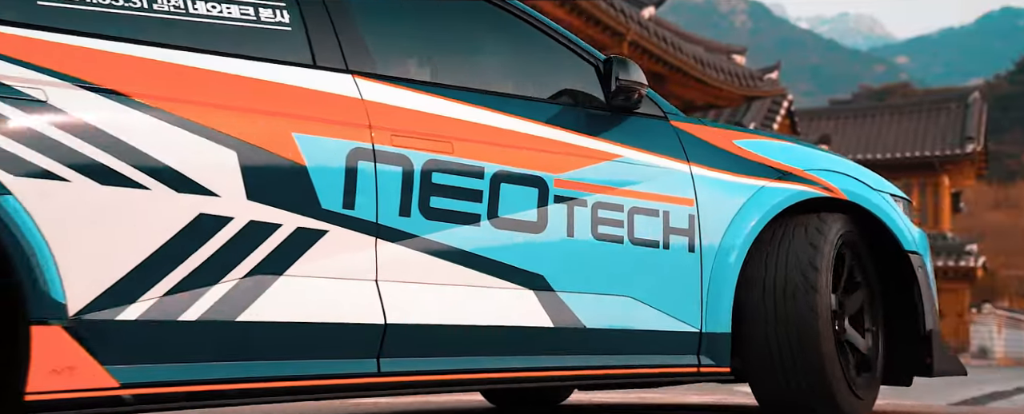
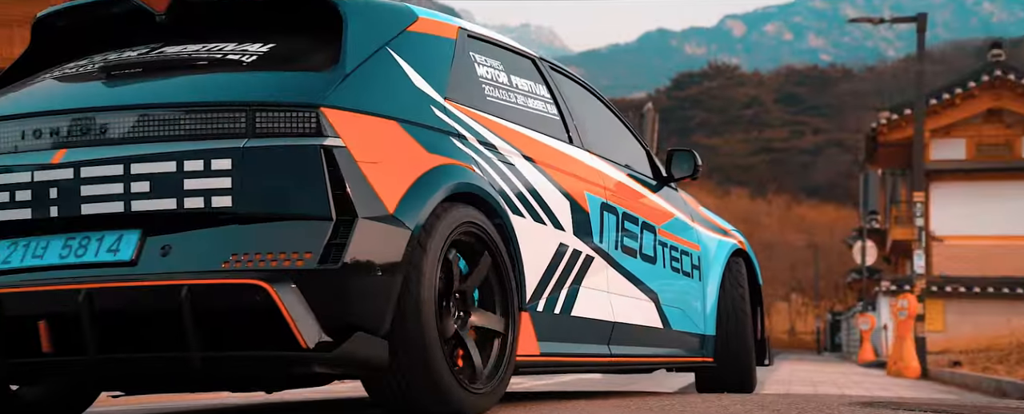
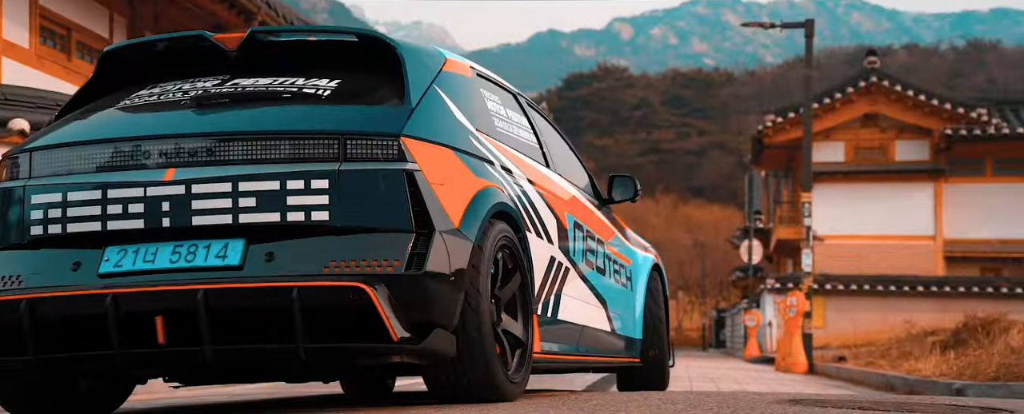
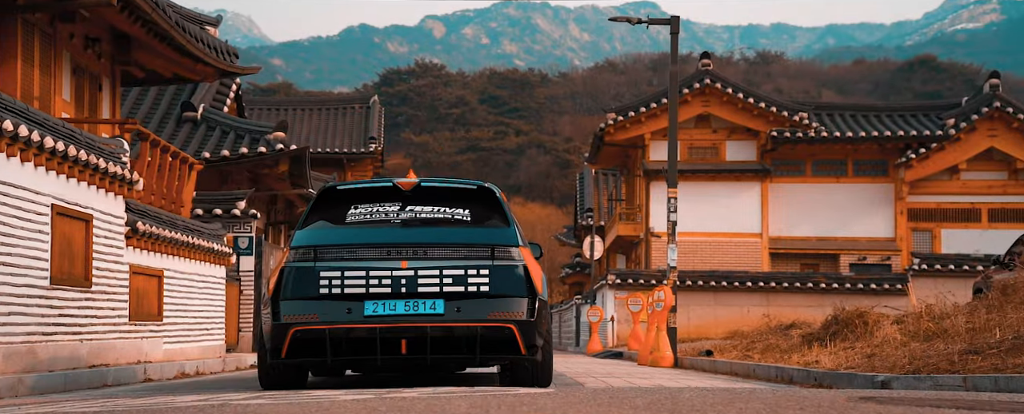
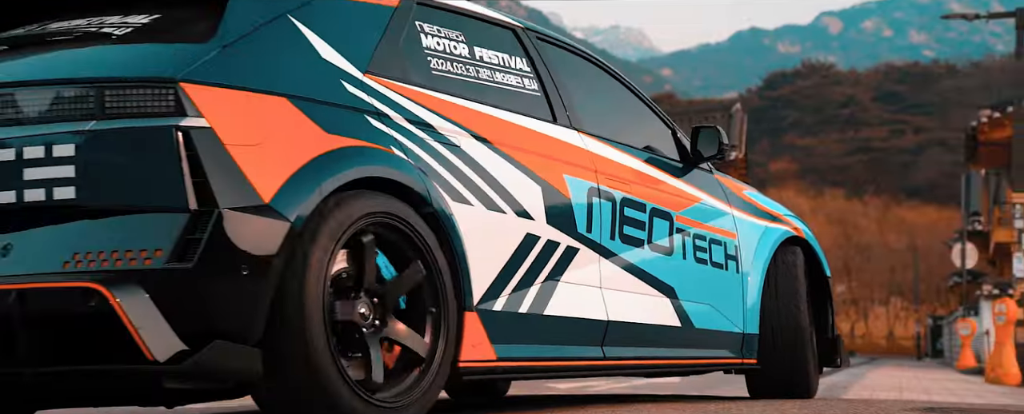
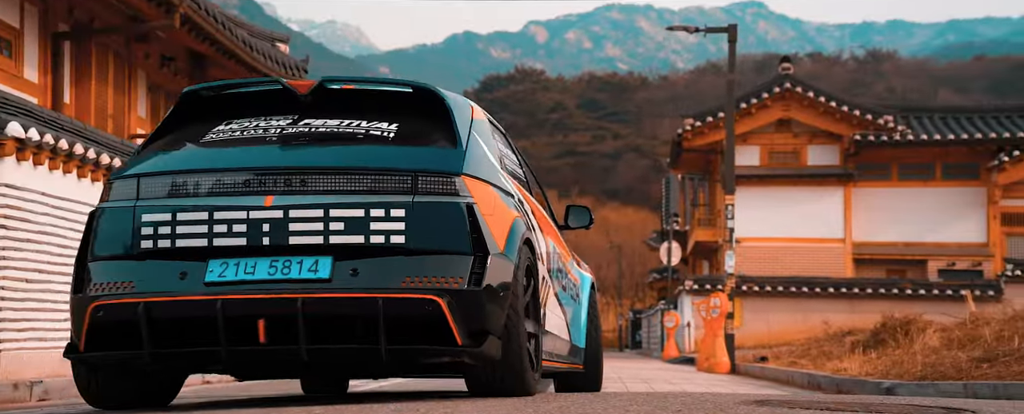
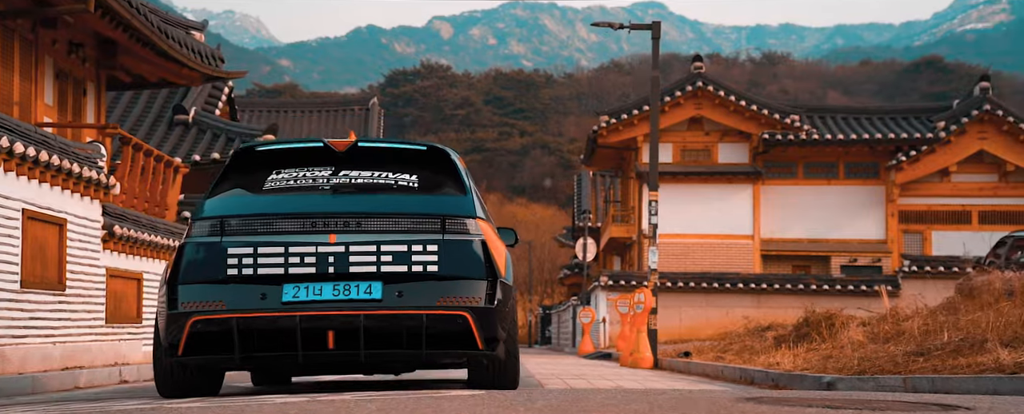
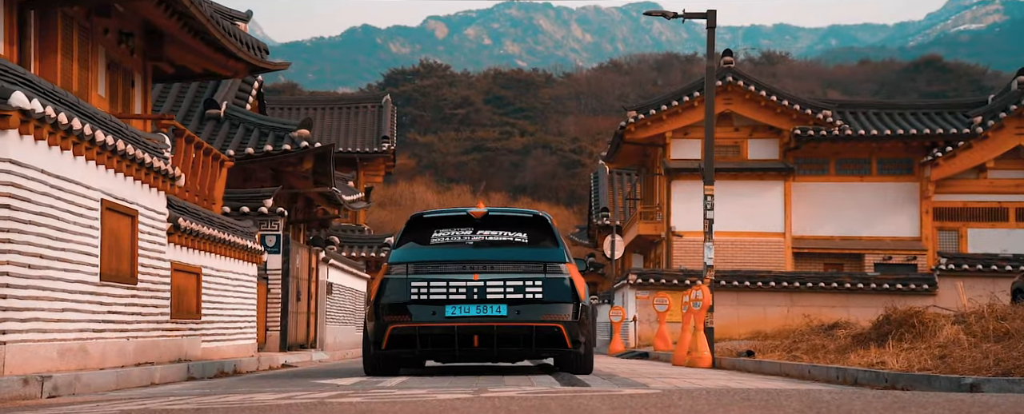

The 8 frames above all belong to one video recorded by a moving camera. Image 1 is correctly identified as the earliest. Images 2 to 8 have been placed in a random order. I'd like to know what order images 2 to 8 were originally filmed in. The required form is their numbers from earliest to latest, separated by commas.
5, 2, 3, 6, 7, 4, 8
